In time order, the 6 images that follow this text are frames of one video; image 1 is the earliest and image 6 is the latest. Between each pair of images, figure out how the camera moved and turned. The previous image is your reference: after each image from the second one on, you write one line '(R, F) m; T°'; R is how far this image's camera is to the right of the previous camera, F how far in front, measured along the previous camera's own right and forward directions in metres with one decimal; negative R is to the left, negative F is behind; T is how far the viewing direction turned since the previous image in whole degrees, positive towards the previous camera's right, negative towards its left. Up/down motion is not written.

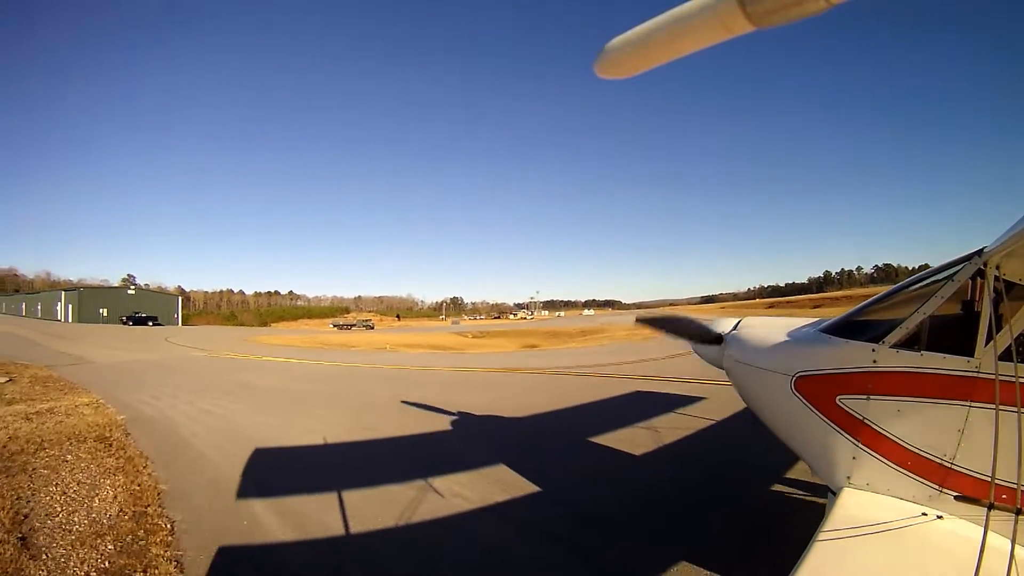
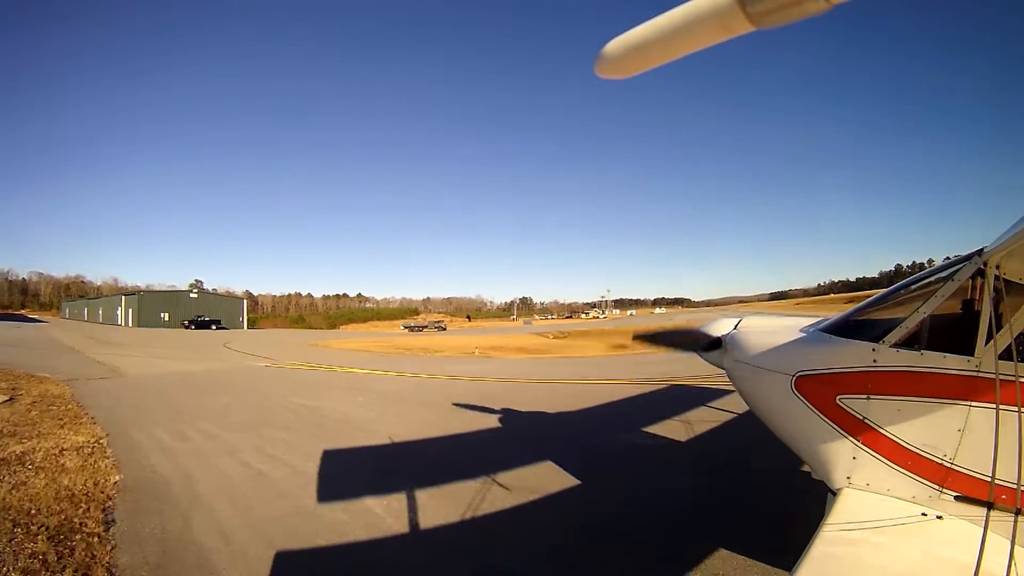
(+0.6, -0.5) m; -4°
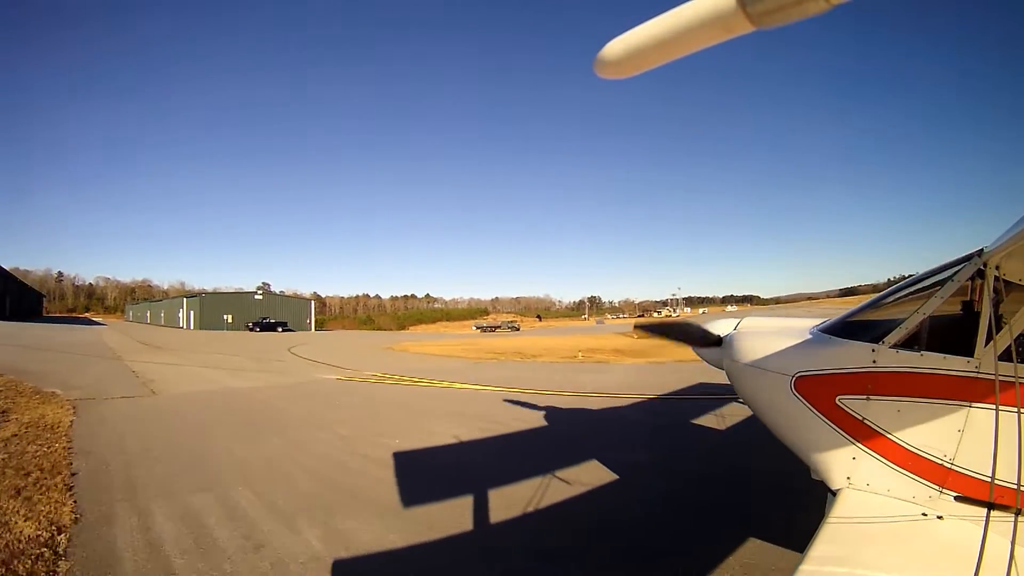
(+0.7, -0.5) m; -4°
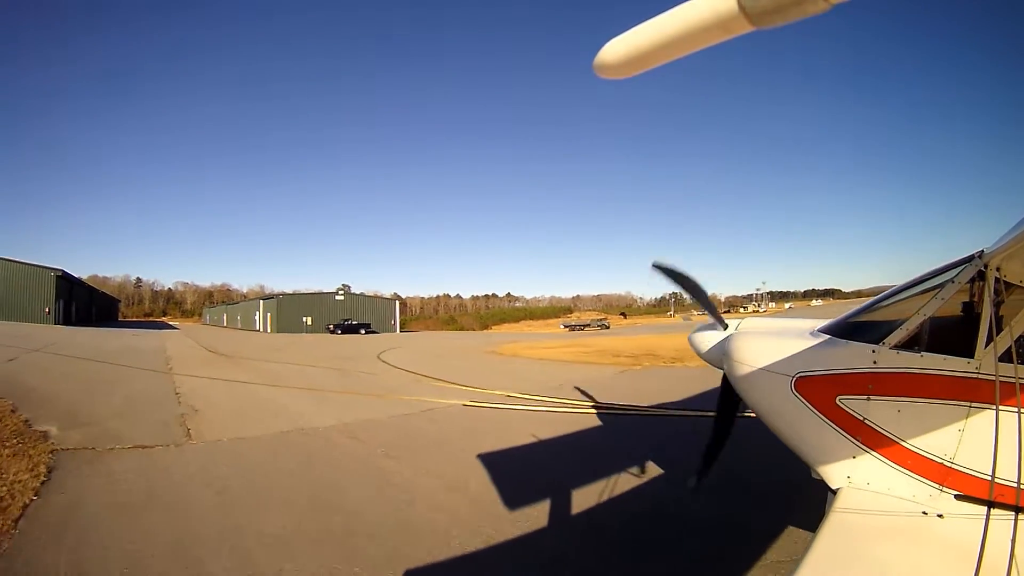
(+0.3, -0.3) m; -2°
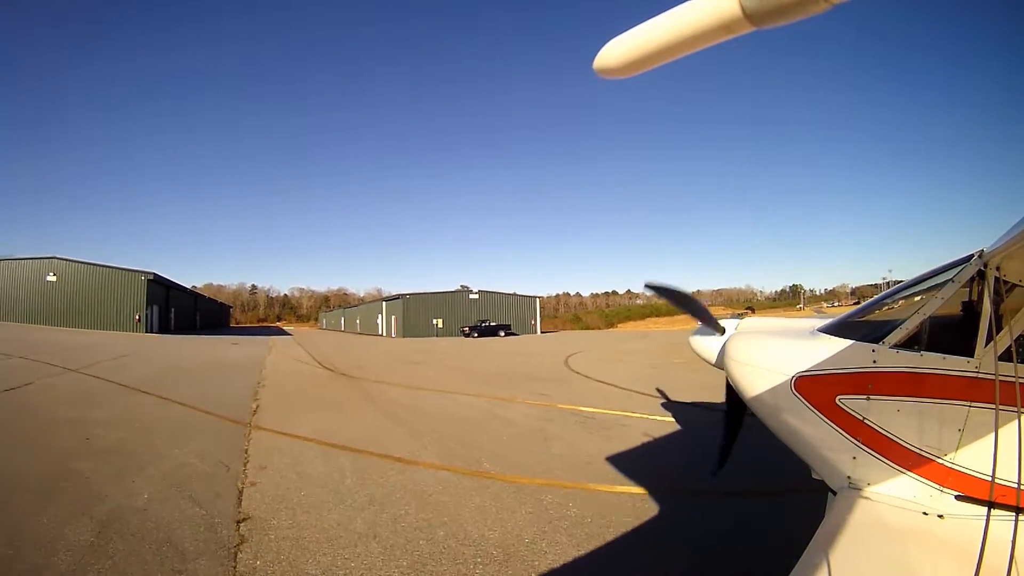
(-0.1, +0.1) m; +1°
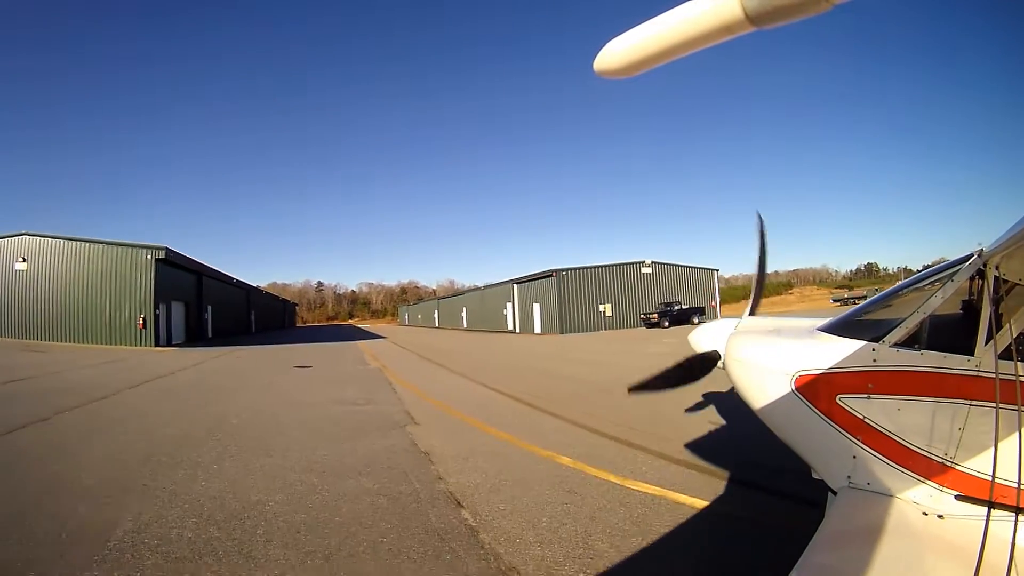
(+0.1, -0.1) m; -1°
